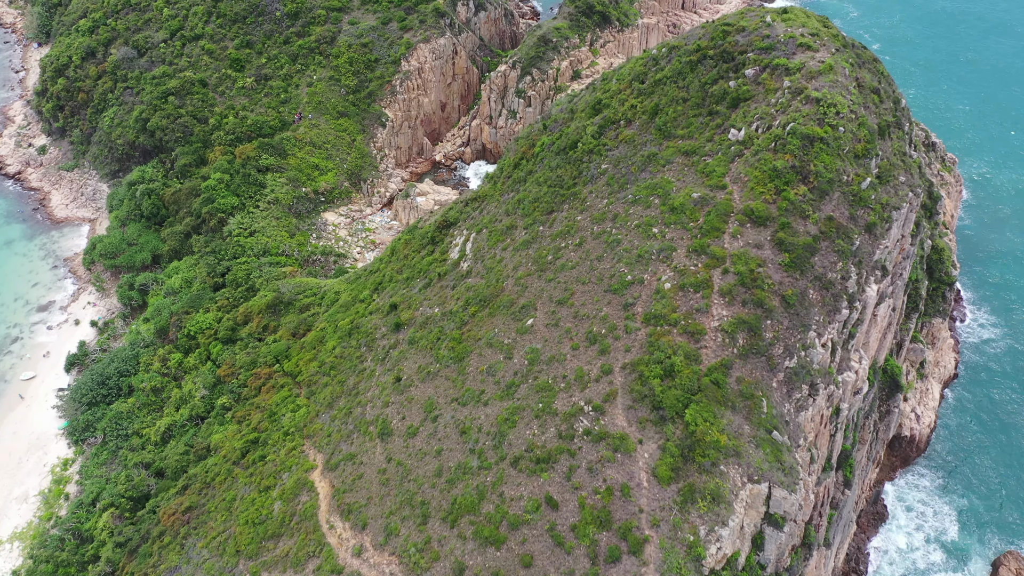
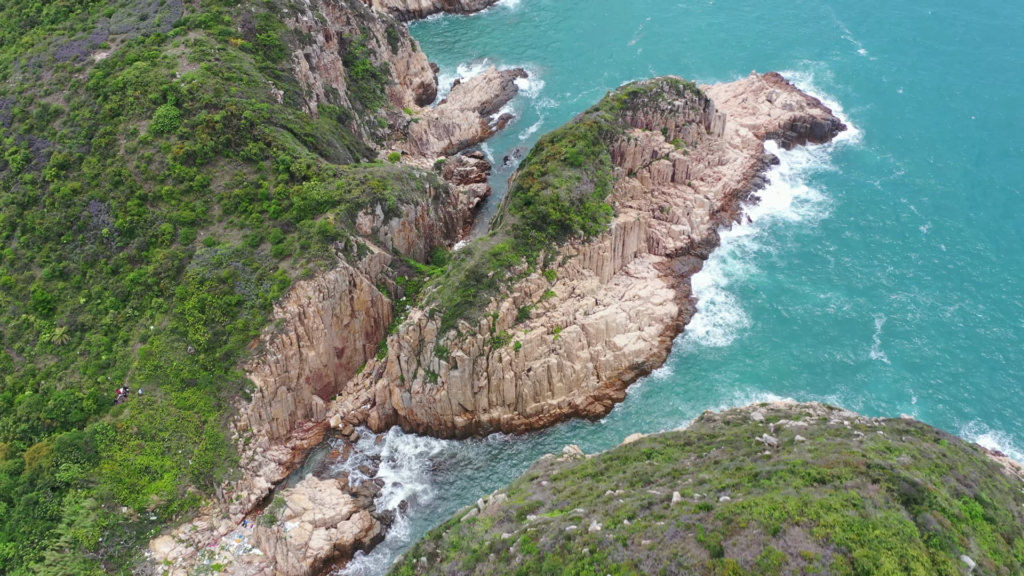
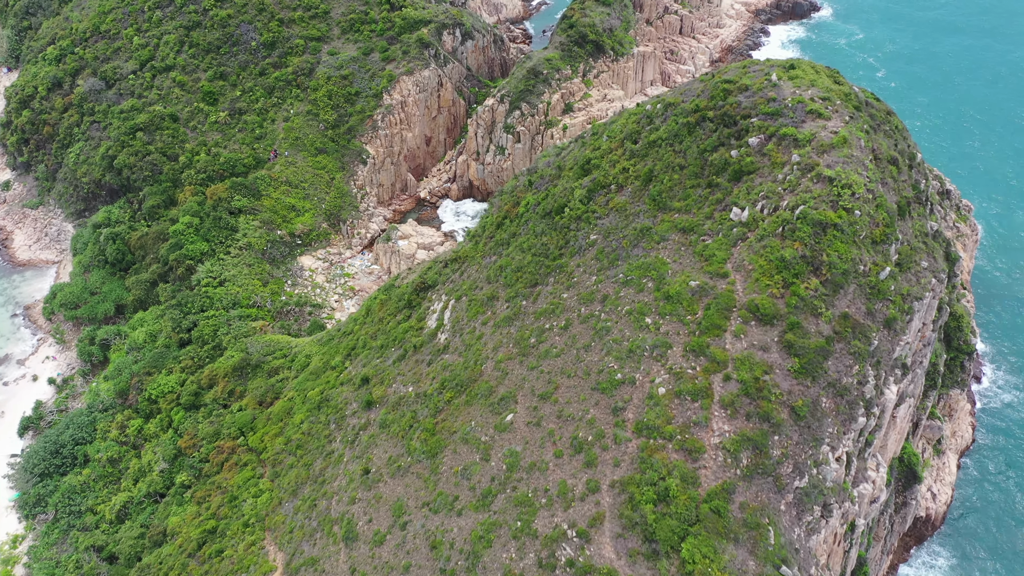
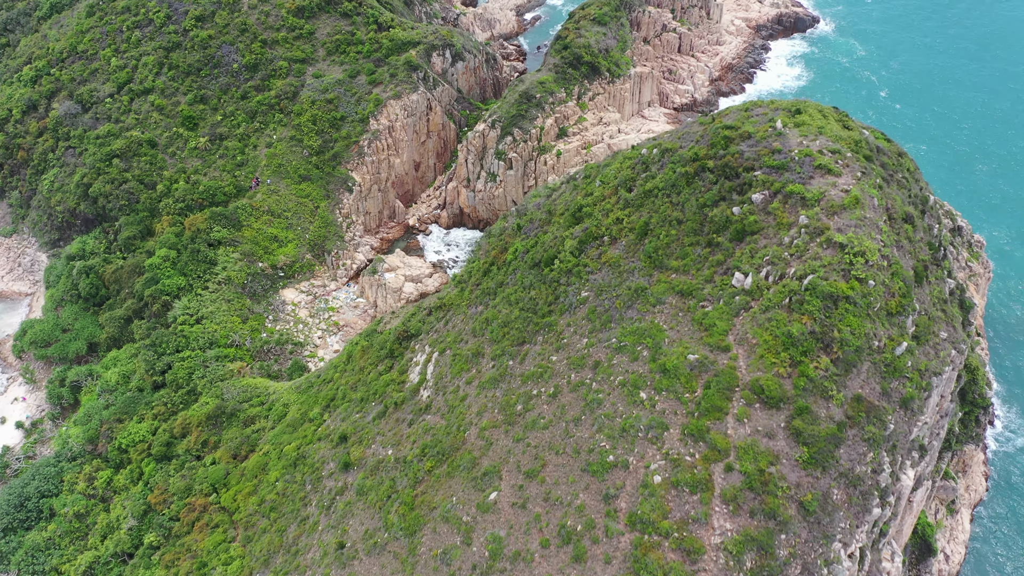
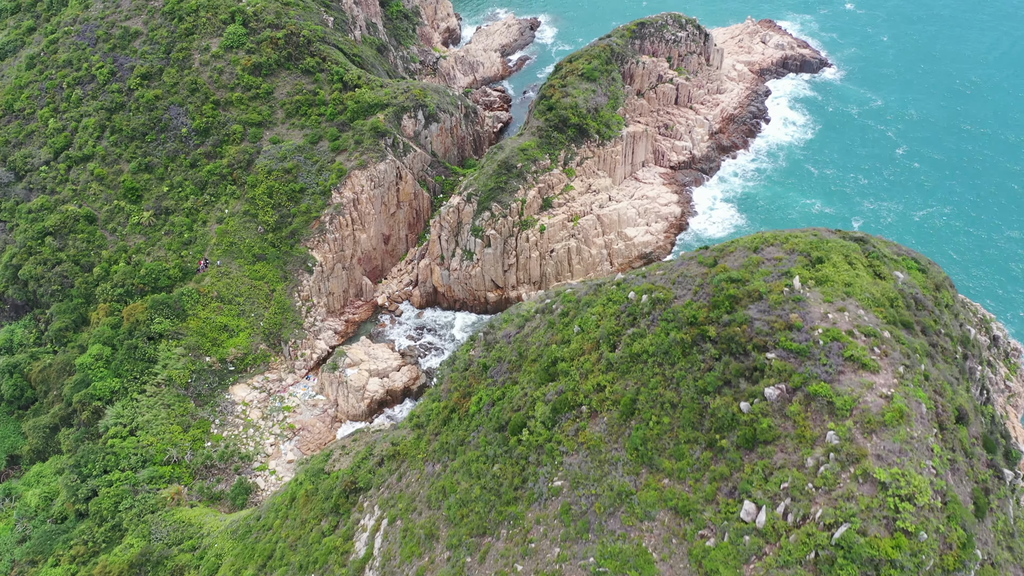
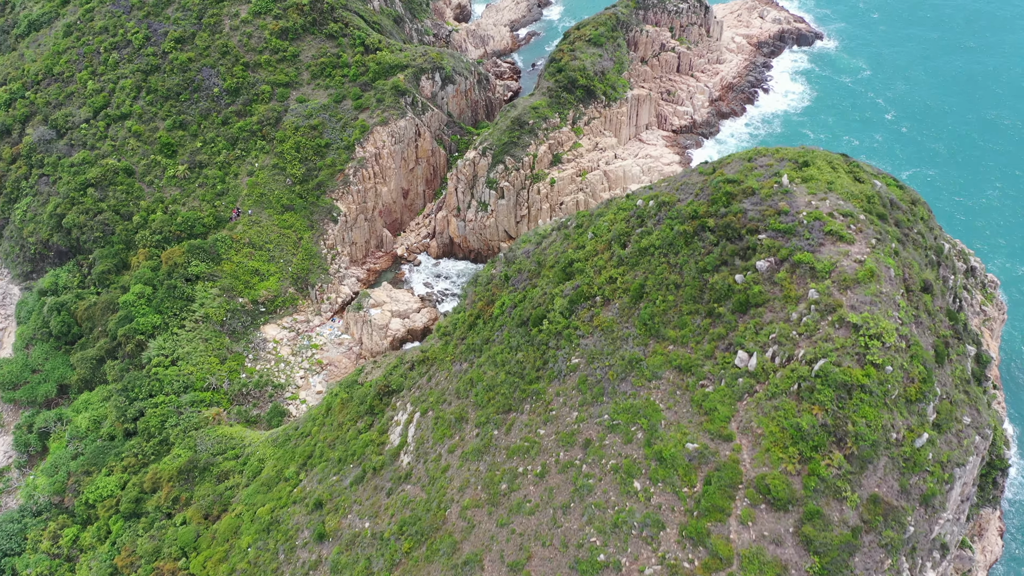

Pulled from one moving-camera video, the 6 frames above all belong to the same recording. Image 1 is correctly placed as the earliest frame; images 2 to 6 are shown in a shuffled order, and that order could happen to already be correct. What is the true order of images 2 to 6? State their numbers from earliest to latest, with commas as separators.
3, 4, 6, 5, 2
